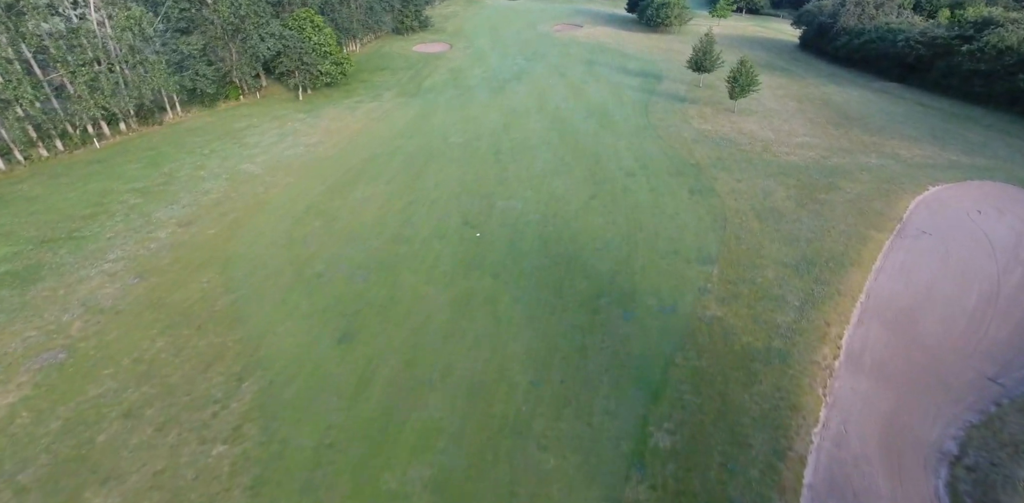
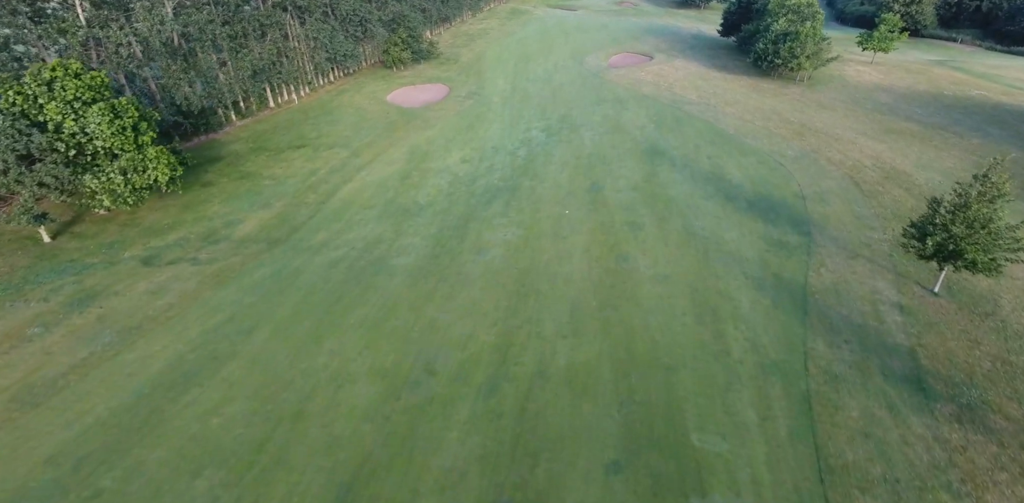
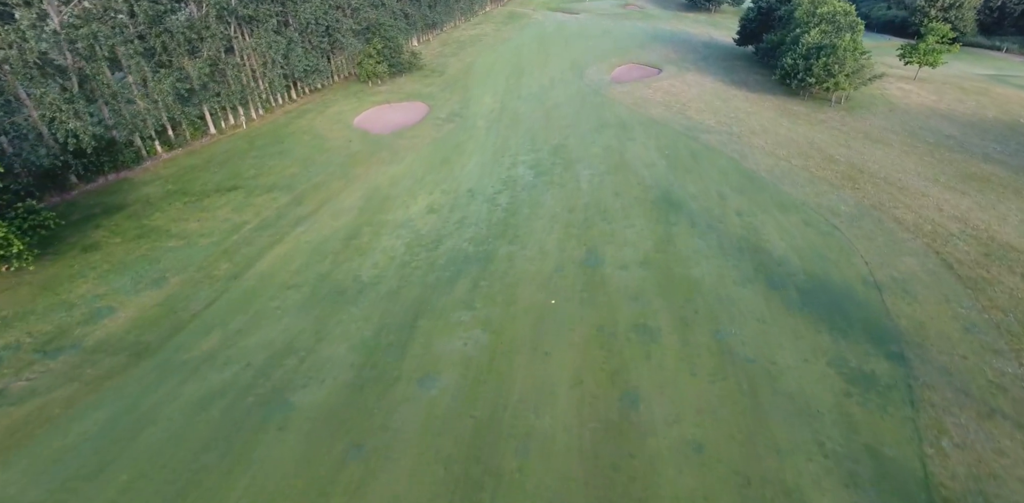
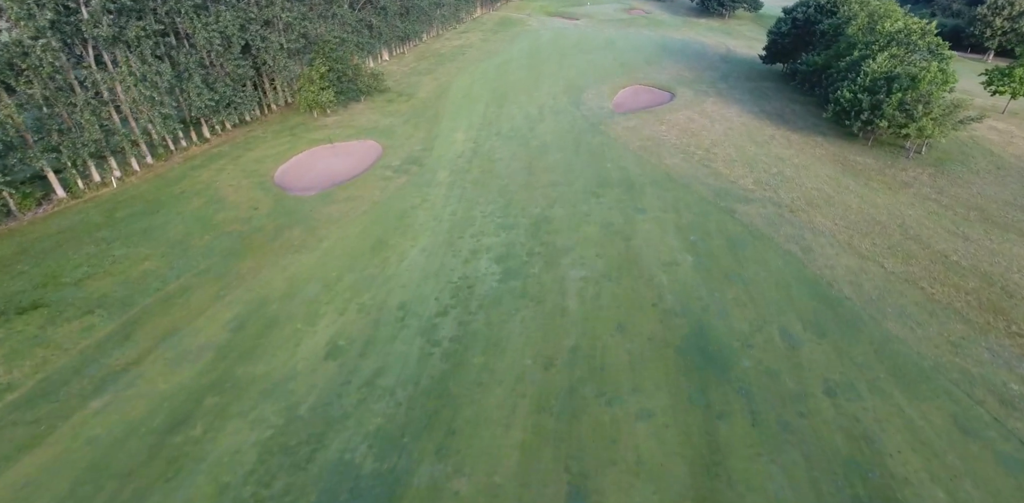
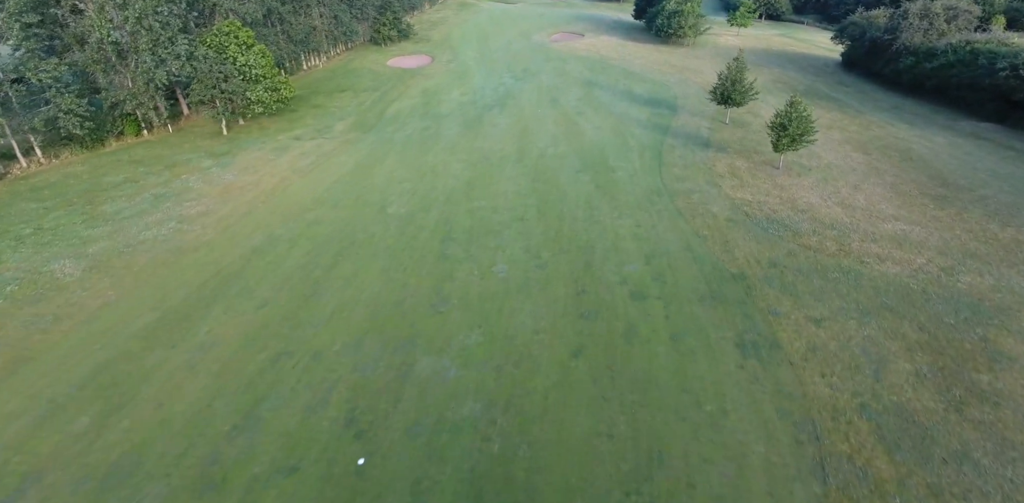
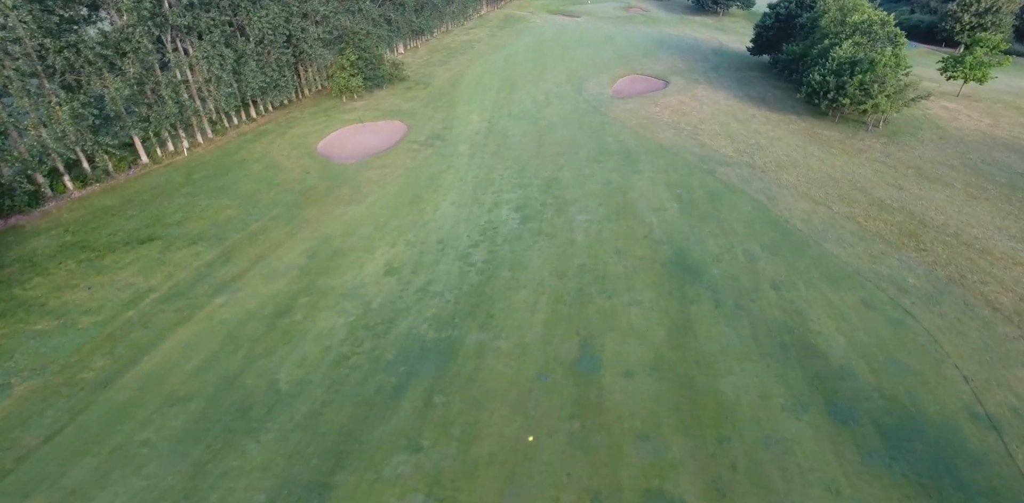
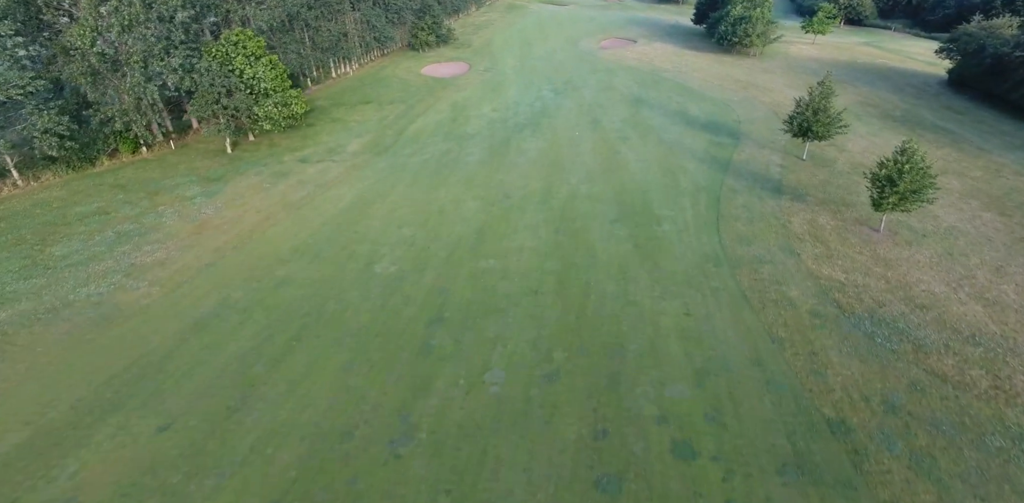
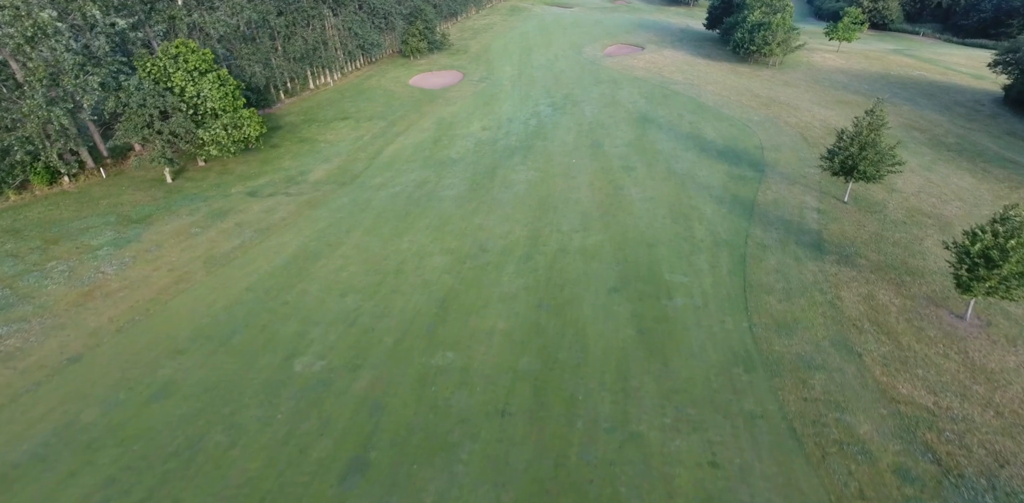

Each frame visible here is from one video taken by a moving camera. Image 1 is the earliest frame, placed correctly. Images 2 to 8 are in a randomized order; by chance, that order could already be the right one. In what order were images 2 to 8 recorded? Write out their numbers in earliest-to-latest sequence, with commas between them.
5, 7, 8, 2, 3, 6, 4
